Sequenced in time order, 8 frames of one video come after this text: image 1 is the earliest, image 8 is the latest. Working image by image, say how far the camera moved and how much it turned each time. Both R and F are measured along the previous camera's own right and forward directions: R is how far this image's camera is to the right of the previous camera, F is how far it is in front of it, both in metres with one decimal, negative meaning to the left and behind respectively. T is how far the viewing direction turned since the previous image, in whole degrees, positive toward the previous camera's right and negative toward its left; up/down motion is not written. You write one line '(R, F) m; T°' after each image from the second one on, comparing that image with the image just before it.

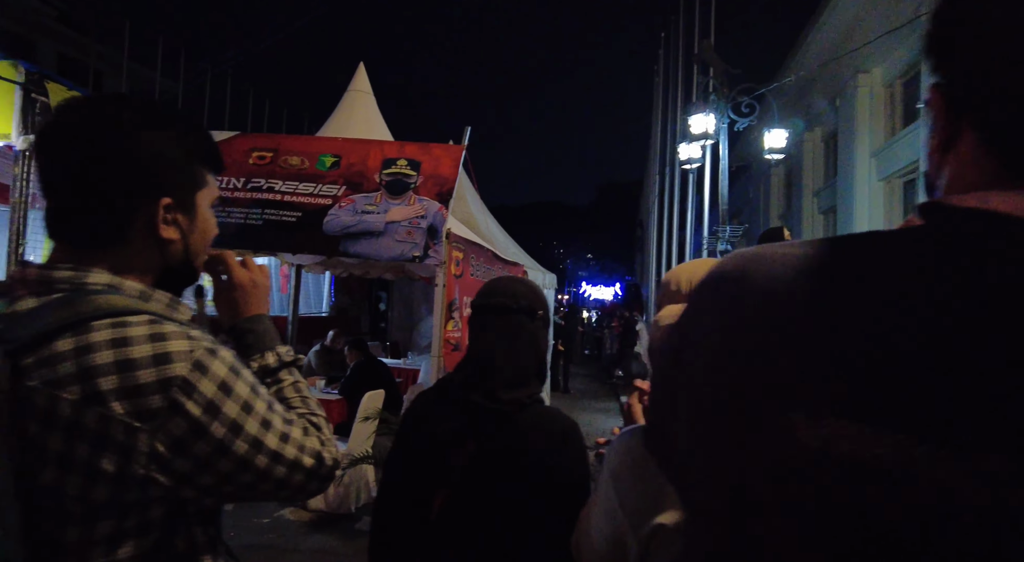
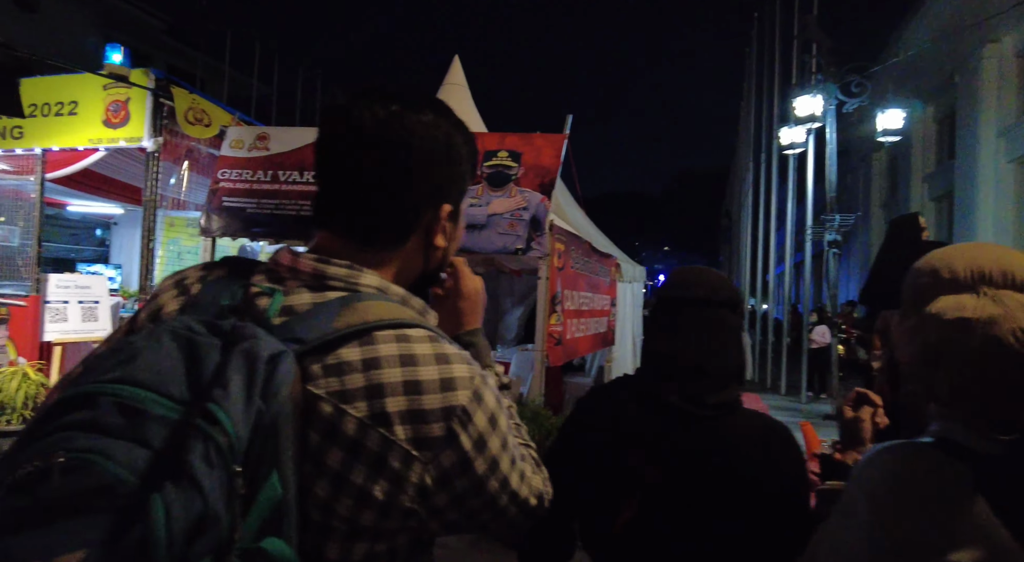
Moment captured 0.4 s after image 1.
(-0.3, +0.1) m; -7°
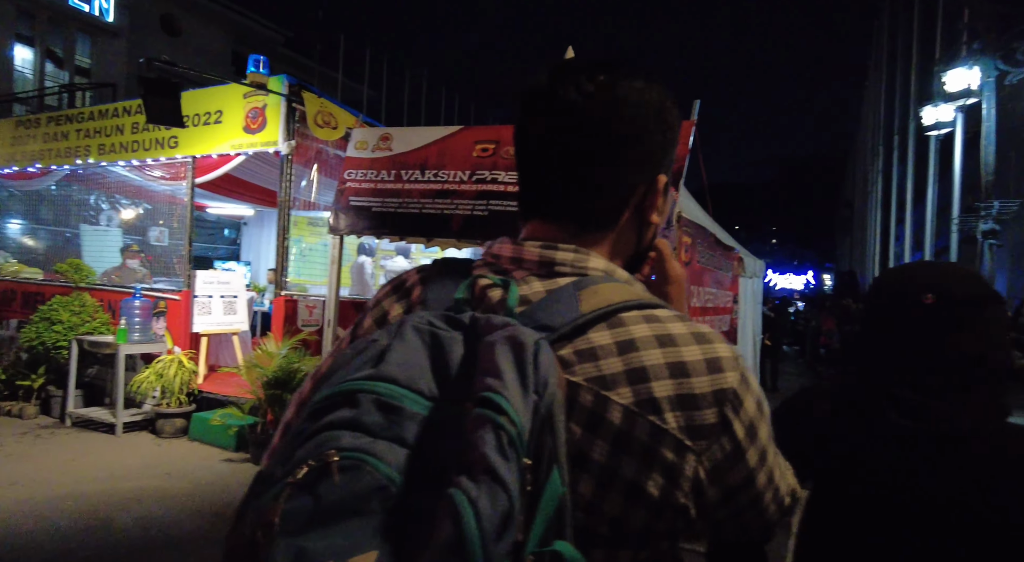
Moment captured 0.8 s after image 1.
(-0.2, +0.1) m; -9°
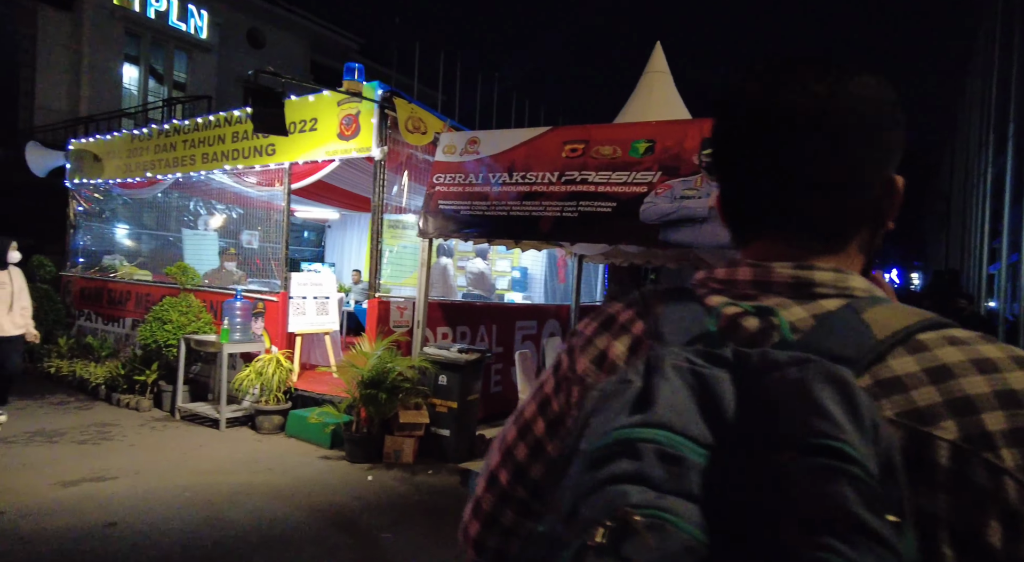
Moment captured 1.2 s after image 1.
(-0.2, +0.1) m; -6°
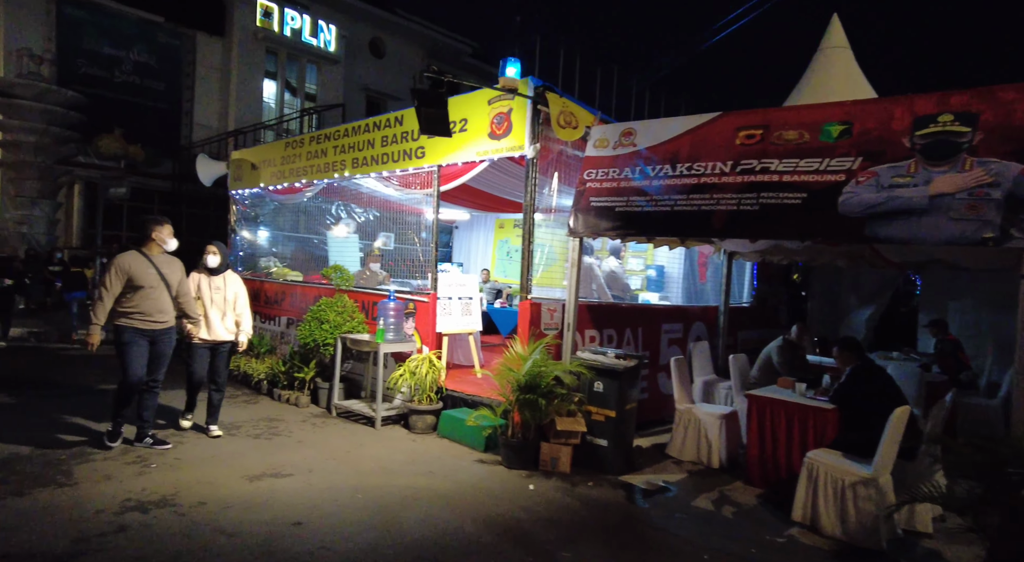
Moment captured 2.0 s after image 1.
(-0.6, +0.3) m; -10°
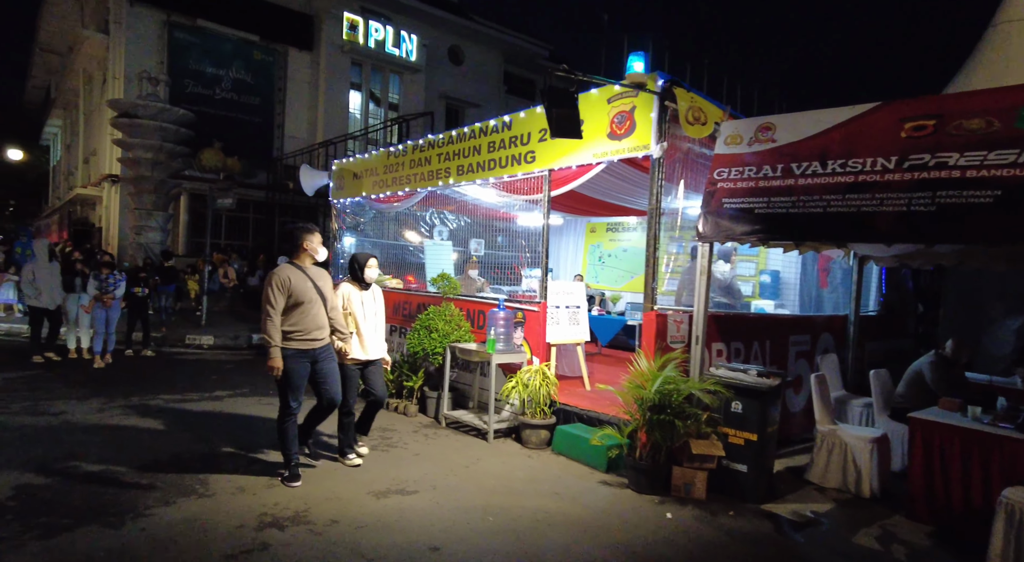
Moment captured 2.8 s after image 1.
(-0.5, +0.3) m; -7°
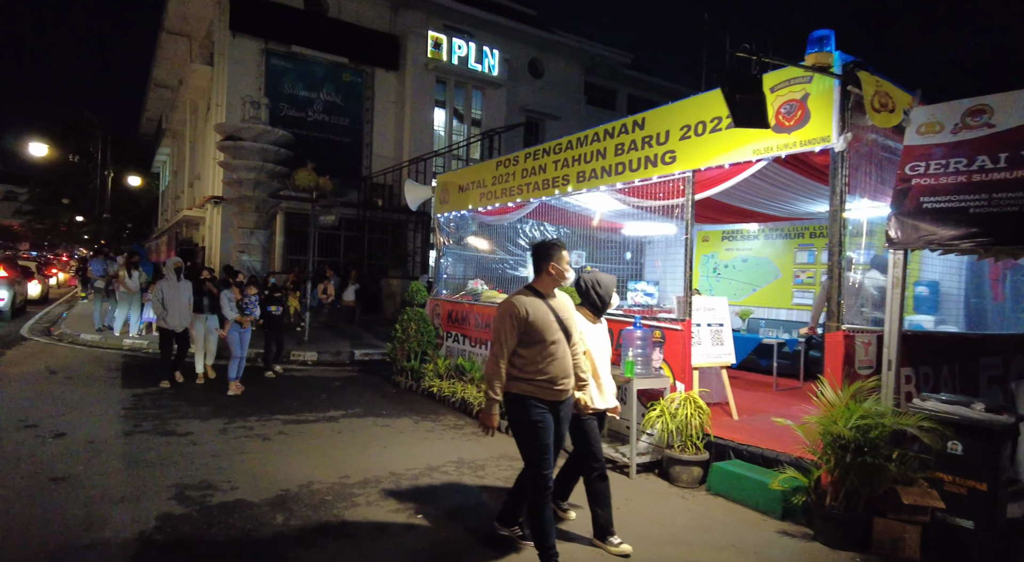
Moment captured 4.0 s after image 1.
(-0.7, +0.5) m; -7°
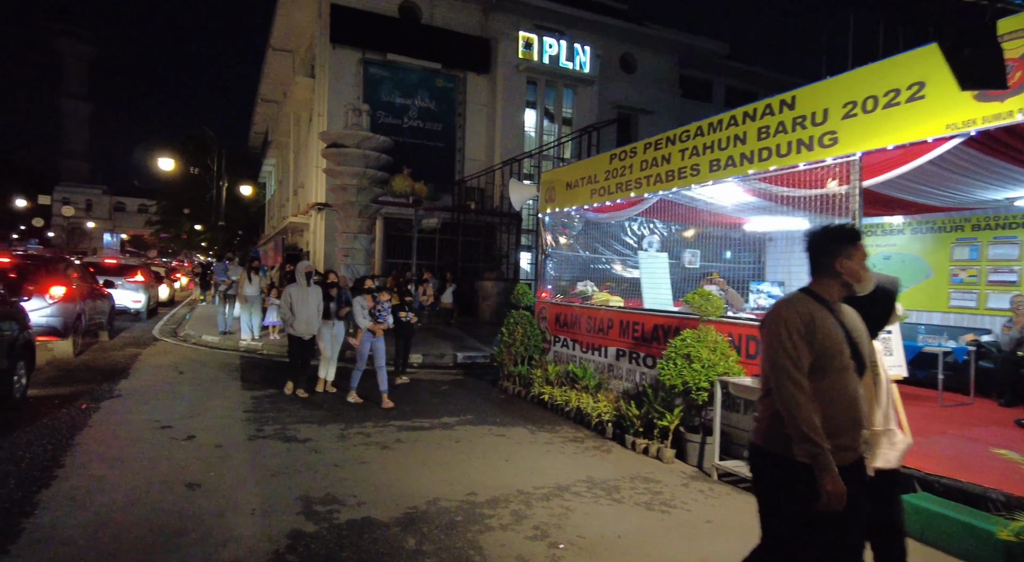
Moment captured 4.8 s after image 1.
(-0.5, +0.5) m; -8°
